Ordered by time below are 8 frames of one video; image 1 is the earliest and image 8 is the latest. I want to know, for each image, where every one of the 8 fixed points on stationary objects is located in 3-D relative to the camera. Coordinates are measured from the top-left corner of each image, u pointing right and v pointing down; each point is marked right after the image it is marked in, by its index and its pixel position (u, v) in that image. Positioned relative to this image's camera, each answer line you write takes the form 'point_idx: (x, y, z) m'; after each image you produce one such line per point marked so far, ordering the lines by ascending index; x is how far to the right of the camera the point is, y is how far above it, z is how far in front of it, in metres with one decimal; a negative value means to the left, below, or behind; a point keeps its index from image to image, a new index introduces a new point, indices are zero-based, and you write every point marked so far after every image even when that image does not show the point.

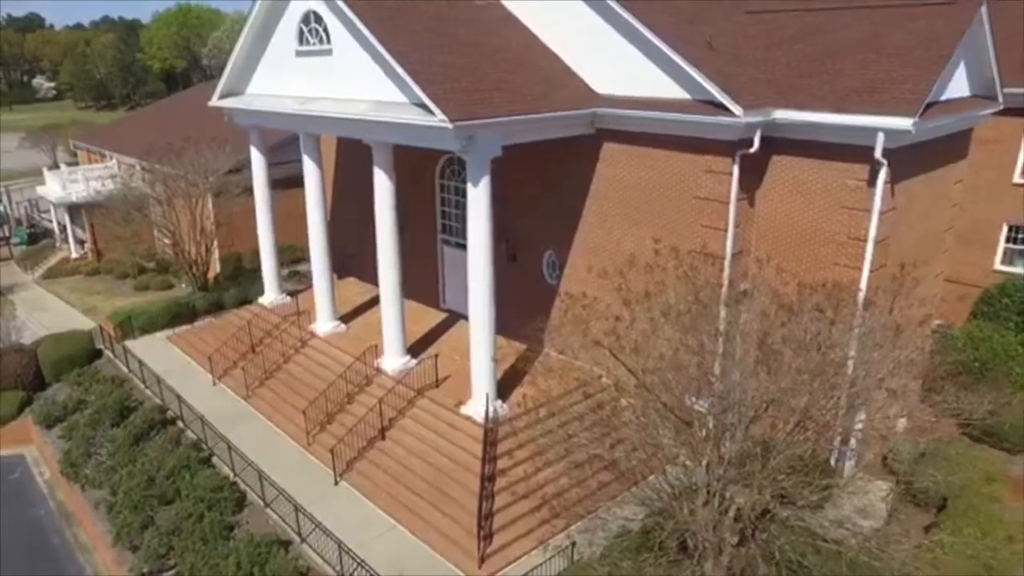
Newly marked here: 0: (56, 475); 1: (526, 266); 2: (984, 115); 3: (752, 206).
0: (-6.3, -2.5, +12.9) m
1: (+0.2, +0.3, +11.8) m
2: (+5.1, +1.9, +10.1) m
3: (+2.5, +0.8, +9.6) m
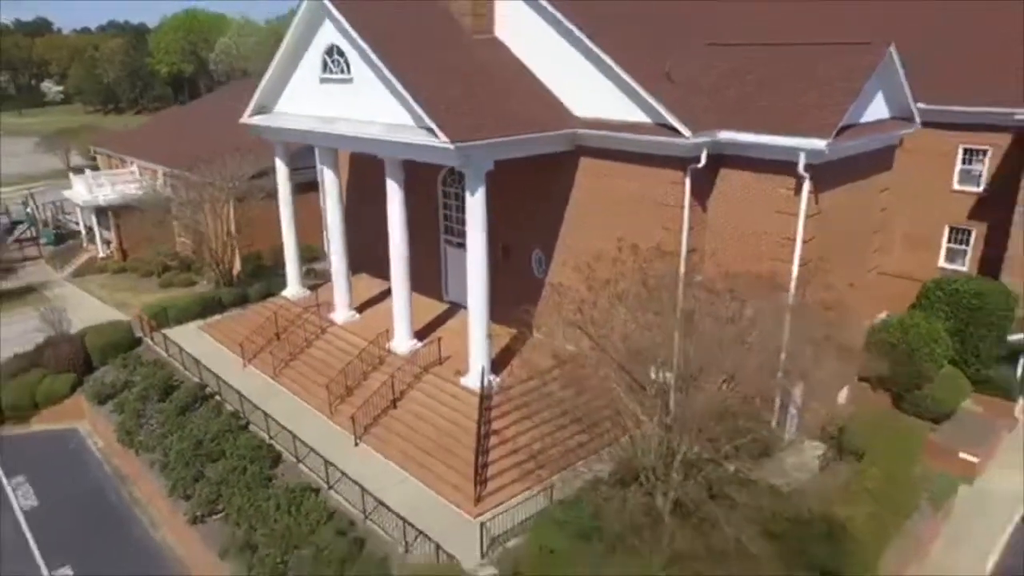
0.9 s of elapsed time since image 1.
0: (-6.4, -2.4, +14.8) m
1: (+0.1, +0.4, +13.7) m
2: (+5.0, +2.0, +11.9) m
3: (+2.4, +1.0, +11.5) m
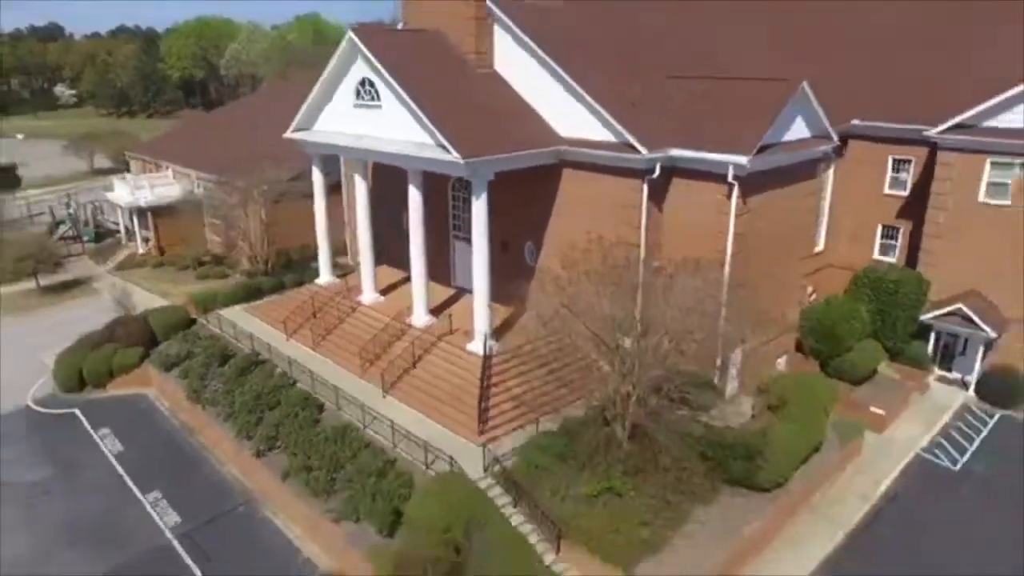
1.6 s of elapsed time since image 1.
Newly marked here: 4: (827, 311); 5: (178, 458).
0: (-6.4, -2.2, +17.9) m
1: (0.0, +0.7, +16.8) m
2: (+4.9, +2.2, +15.0) m
3: (+2.3, +1.2, +14.6) m
4: (+5.8, -0.4, +17.2) m
5: (-5.8, -2.9, +16.1) m
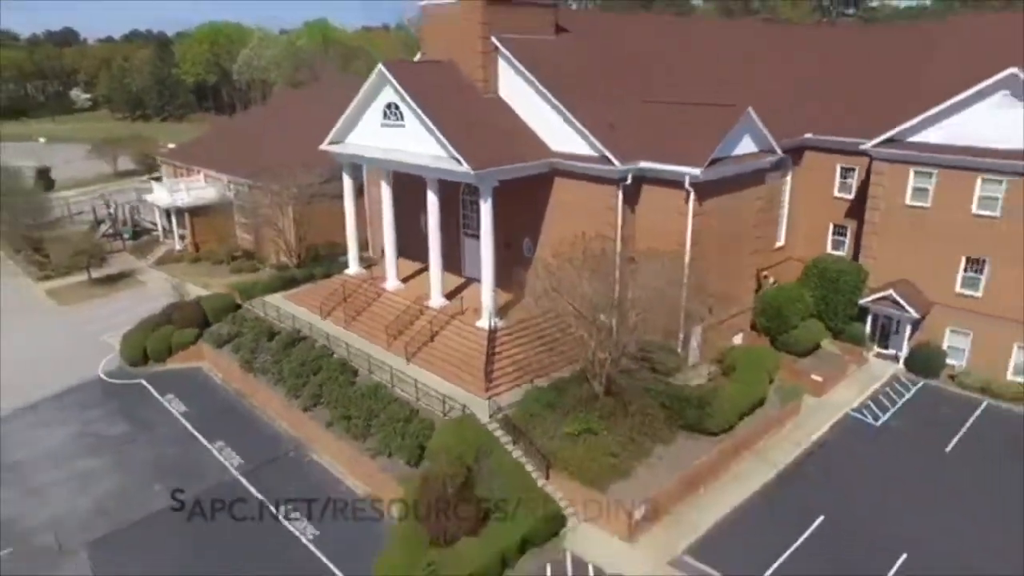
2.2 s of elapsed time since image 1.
0: (-6.4, -1.9, +21.2) m
1: (0.0, +0.9, +20.1) m
2: (+4.9, +2.5, +18.3) m
3: (+2.3, +1.5, +17.9) m
4: (+5.8, -0.1, +20.5) m
5: (-5.8, -2.6, +19.4) m
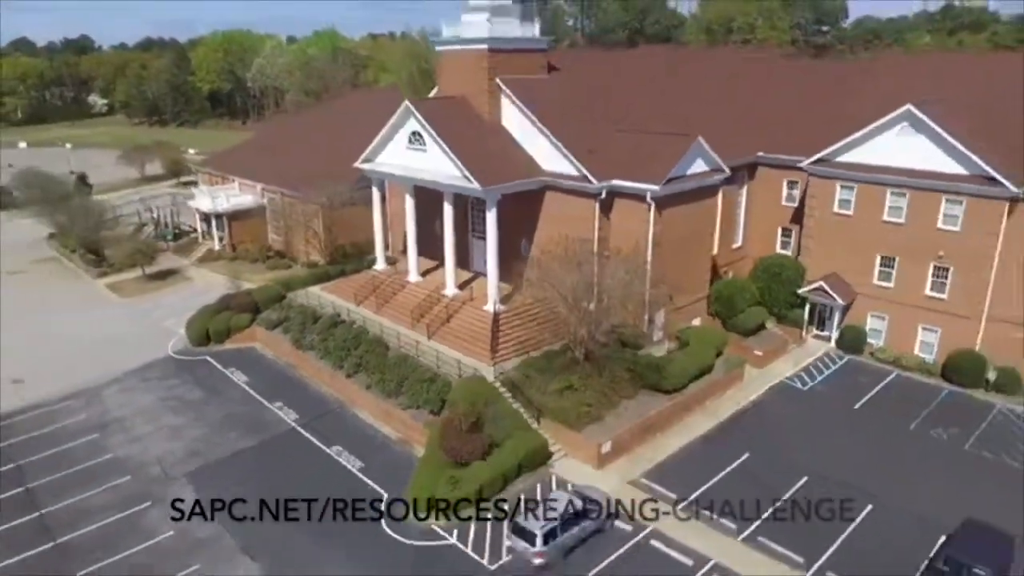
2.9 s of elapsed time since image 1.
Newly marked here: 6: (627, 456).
0: (-6.4, -1.7, +25.8) m
1: (0.0, +1.1, +24.7) m
2: (+4.9, +2.7, +22.8) m
3: (+2.3, +1.7, +22.4) m
4: (+5.8, +0.1, +25.0) m
5: (-5.8, -2.4, +24.0) m
6: (+2.3, -3.4, +18.9) m
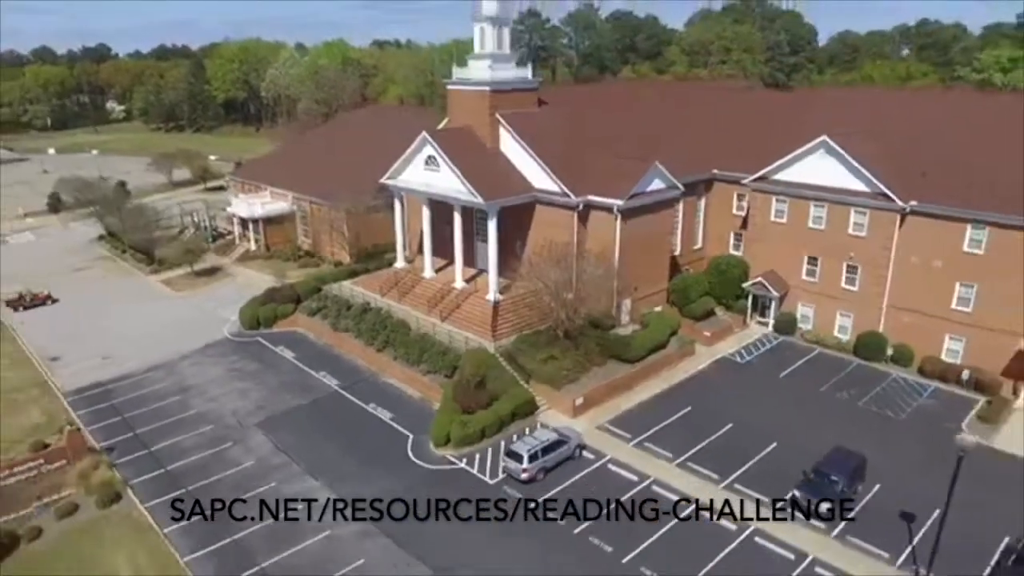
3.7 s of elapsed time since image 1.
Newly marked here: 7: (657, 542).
0: (-6.5, -1.5, +31.5) m
1: (-0.1, +1.3, +30.4) m
2: (+4.8, +2.9, +28.6) m
3: (+2.2, +1.9, +28.2) m
4: (+5.7, +0.3, +30.8) m
5: (-5.9, -2.2, +29.8) m
6: (+2.2, -3.2, +24.7) m
7: (+2.9, -5.1, +18.7) m
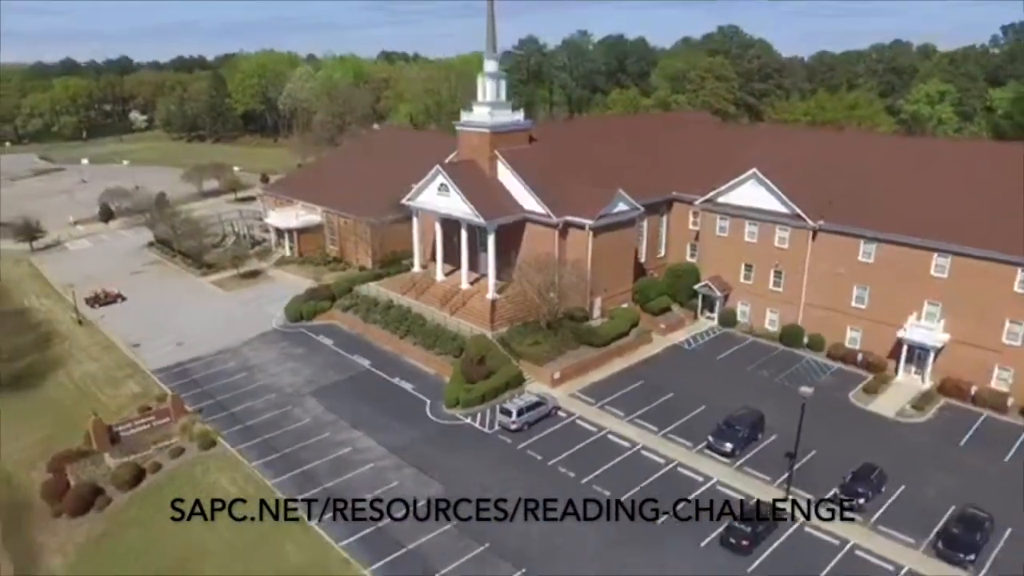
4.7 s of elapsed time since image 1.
0: (-6.7, -1.5, +39.1) m
1: (-0.2, +1.3, +37.9) m
2: (+4.6, +2.8, +36.1) m
3: (+2.0, +1.8, +35.7) m
4: (+5.5, +0.2, +38.3) m
5: (-6.1, -2.2, +37.3) m
6: (+2.0, -3.2, +32.2) m
7: (+2.7, -5.1, +26.2) m
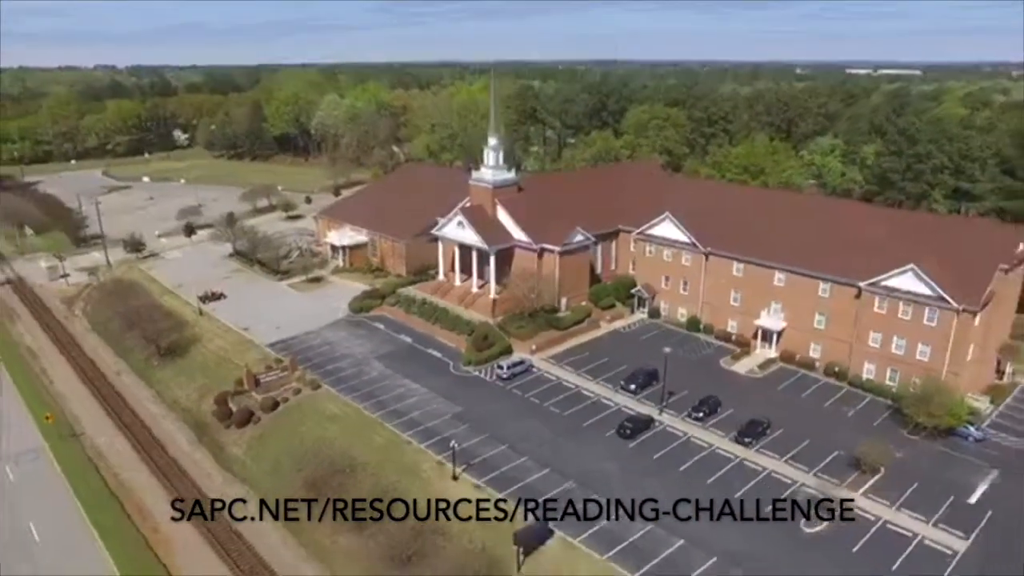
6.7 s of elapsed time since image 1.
0: (-7.1, -1.7, +56.9) m
1: (-0.6, +1.1, +55.7) m
2: (+4.3, +2.6, +53.9) m
3: (+1.7, +1.6, +53.5) m
4: (+5.2, 0.0, +56.1) m
5: (-6.5, -2.3, +55.1) m
6: (+1.6, -3.4, +49.9) m
7: (+2.3, -5.3, +44.0) m
